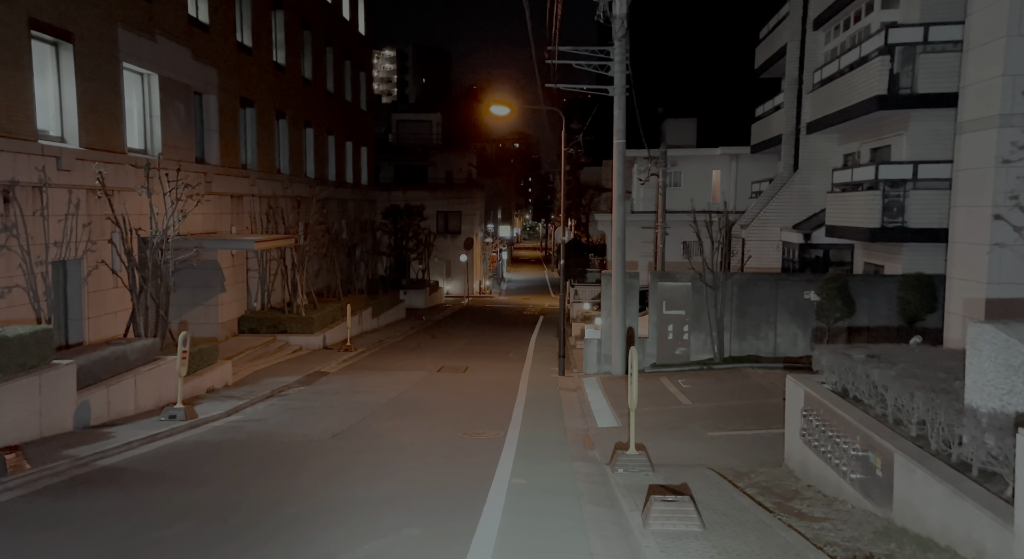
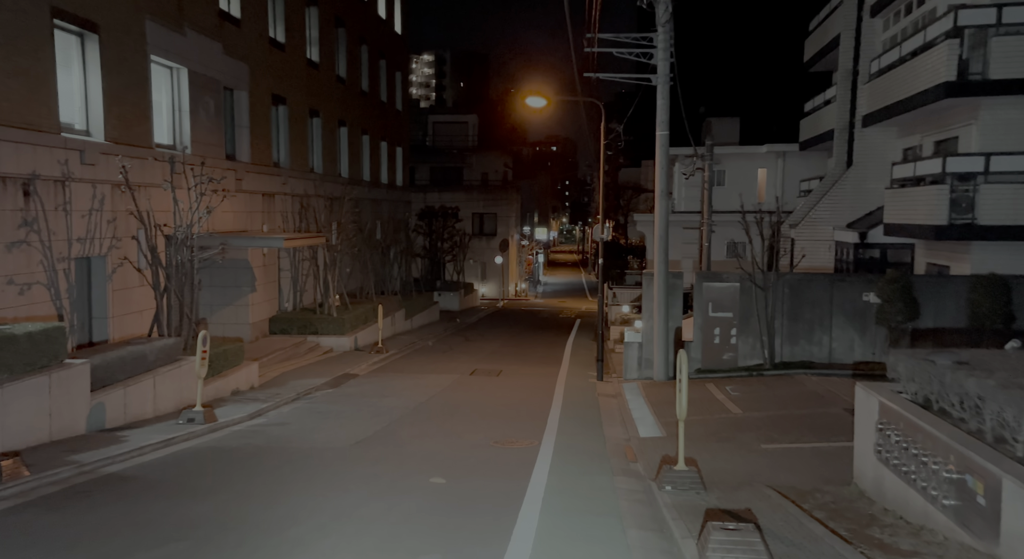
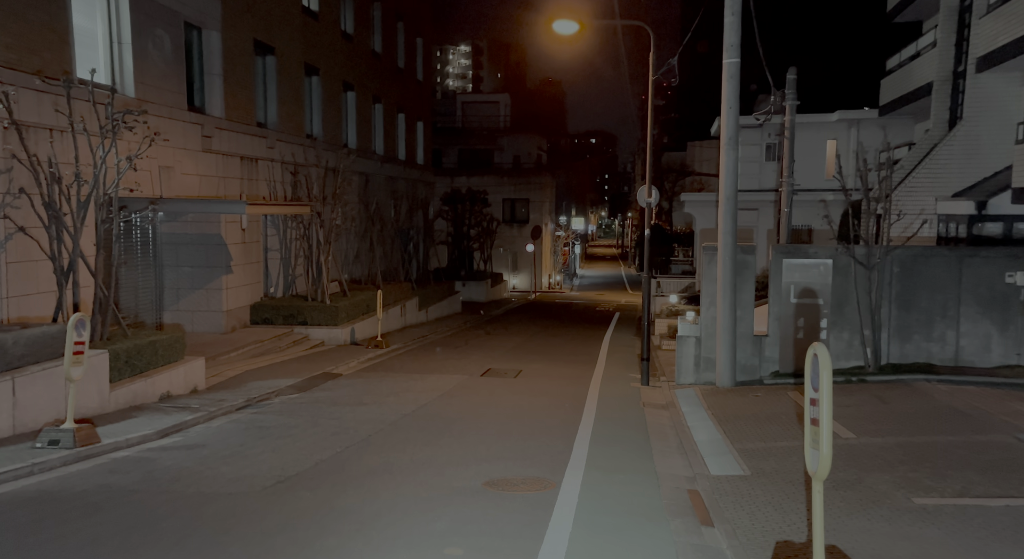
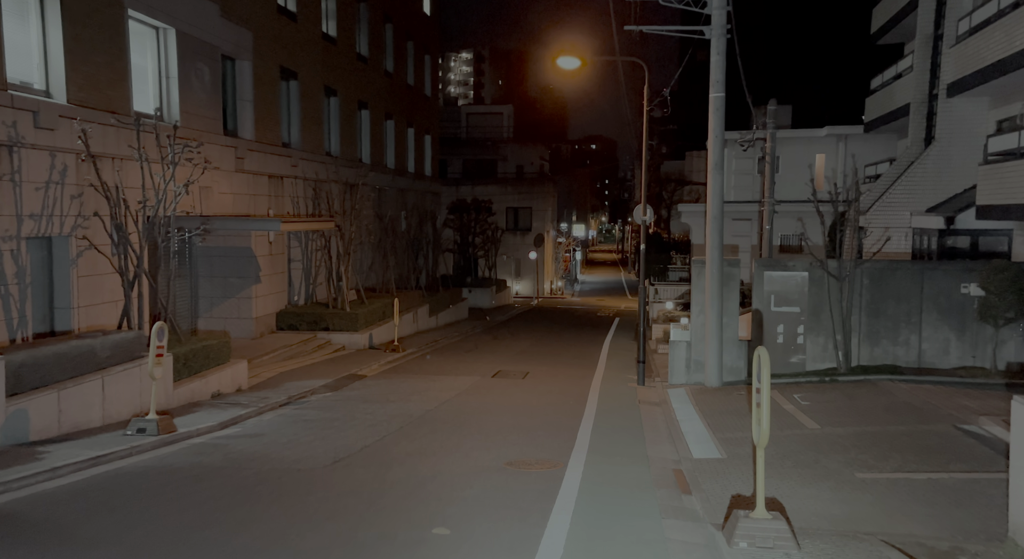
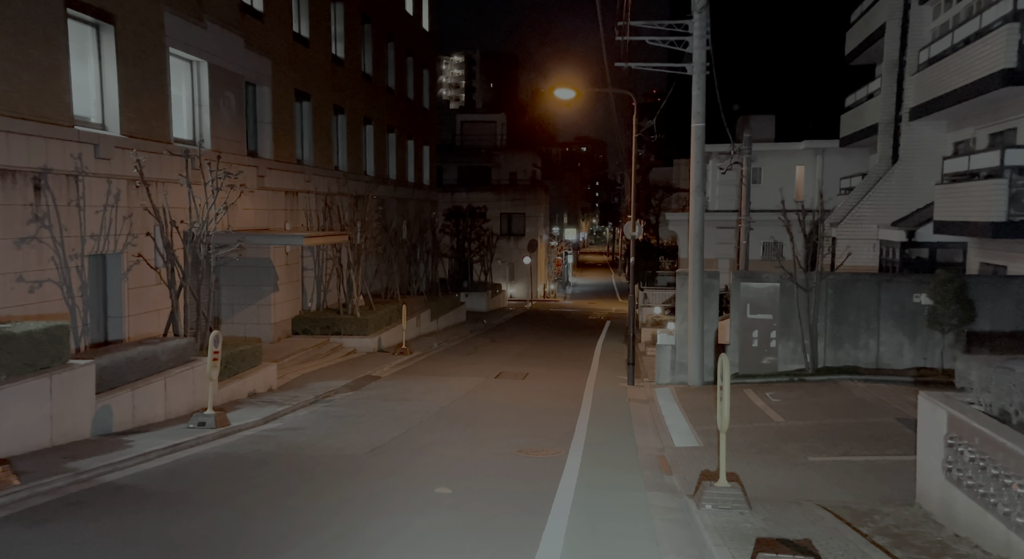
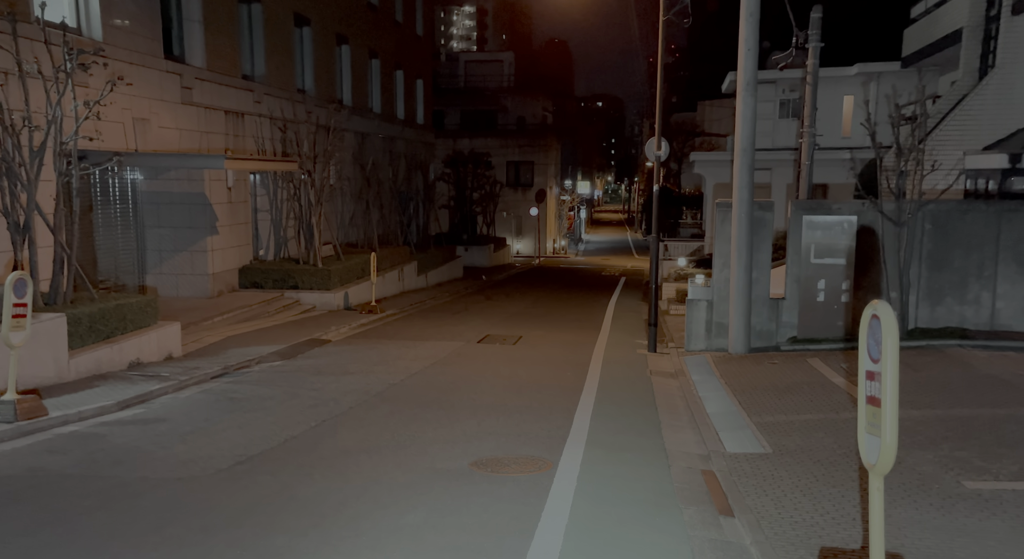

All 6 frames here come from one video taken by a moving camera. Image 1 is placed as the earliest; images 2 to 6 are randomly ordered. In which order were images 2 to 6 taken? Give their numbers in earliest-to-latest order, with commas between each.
2, 5, 4, 3, 6
